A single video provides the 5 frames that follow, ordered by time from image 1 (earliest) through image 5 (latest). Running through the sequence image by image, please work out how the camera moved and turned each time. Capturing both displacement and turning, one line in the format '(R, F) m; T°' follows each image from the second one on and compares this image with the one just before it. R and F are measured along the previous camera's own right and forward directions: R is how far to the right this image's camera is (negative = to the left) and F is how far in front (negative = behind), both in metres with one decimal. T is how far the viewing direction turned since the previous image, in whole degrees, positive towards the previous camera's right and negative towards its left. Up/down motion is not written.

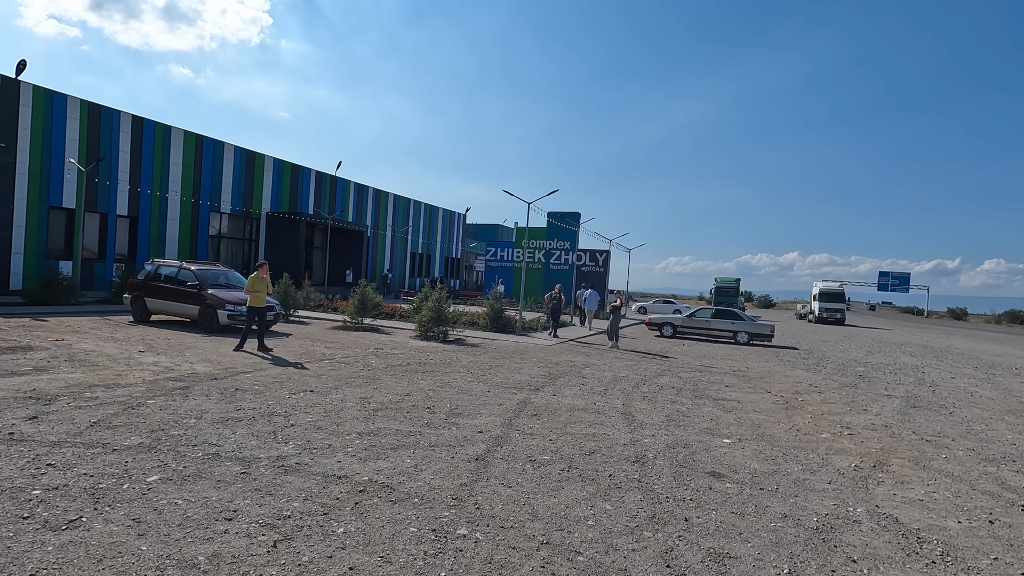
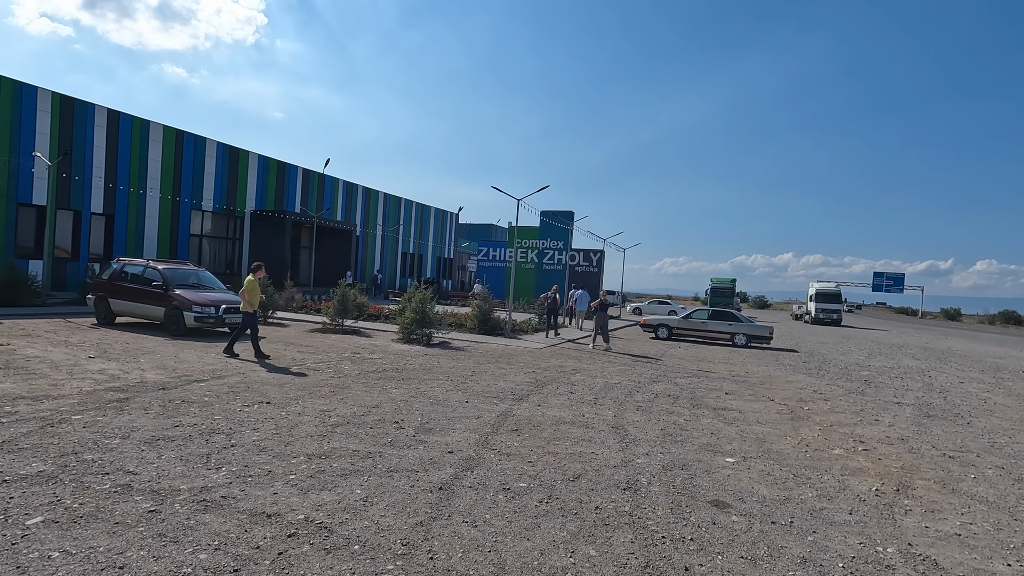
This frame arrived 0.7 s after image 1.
(+0.2, +0.8) m; 0°
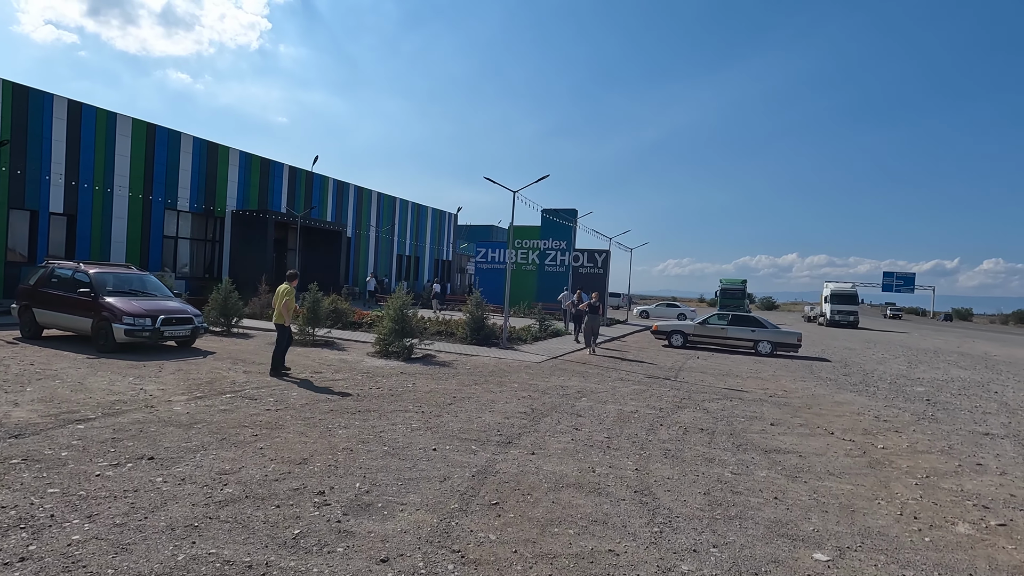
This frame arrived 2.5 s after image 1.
(+0.2, +2.2) m; 0°
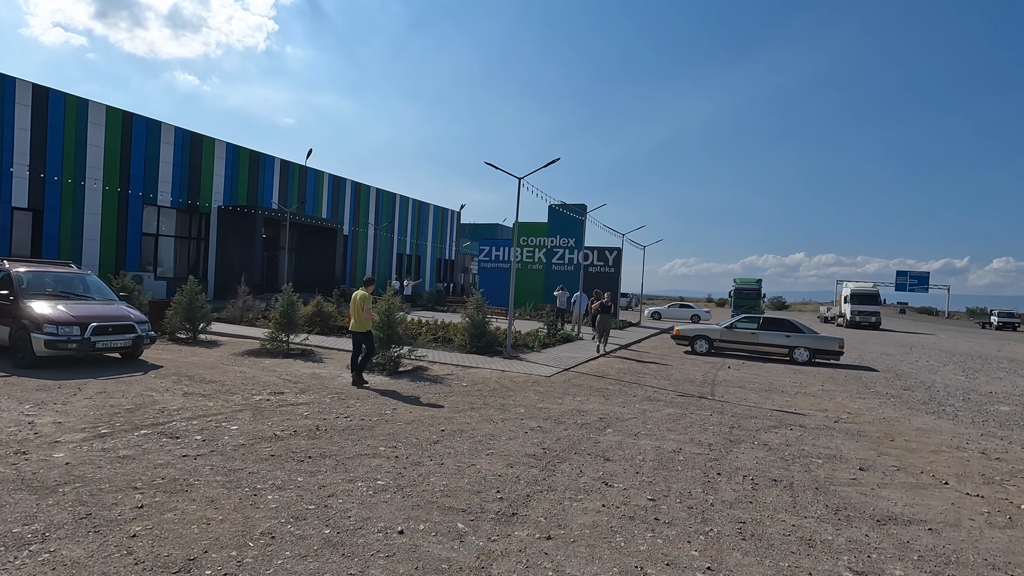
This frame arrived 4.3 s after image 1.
(0.0, +2.1) m; -1°
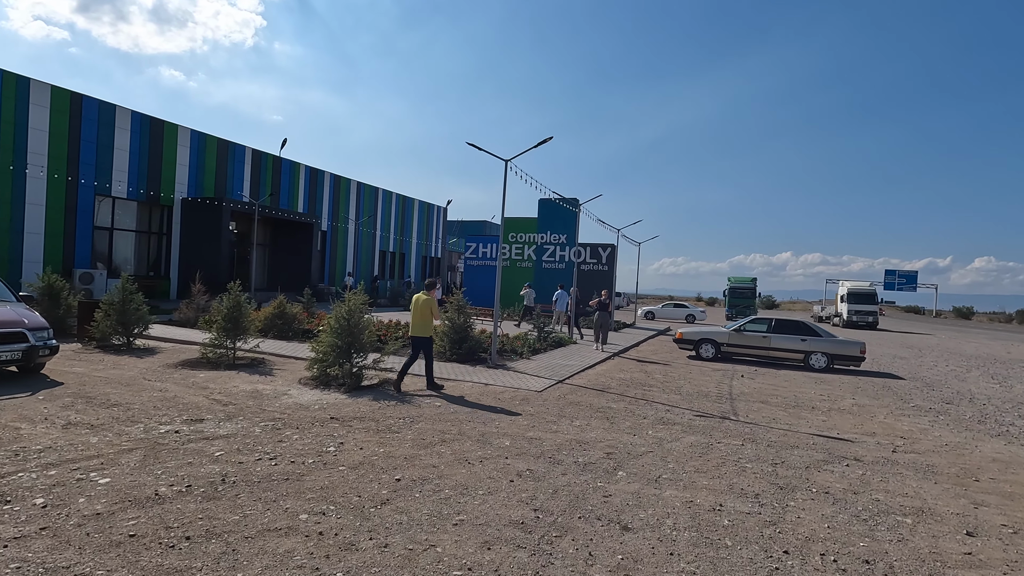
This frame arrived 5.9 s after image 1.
(+0.1, +1.9) m; +1°
